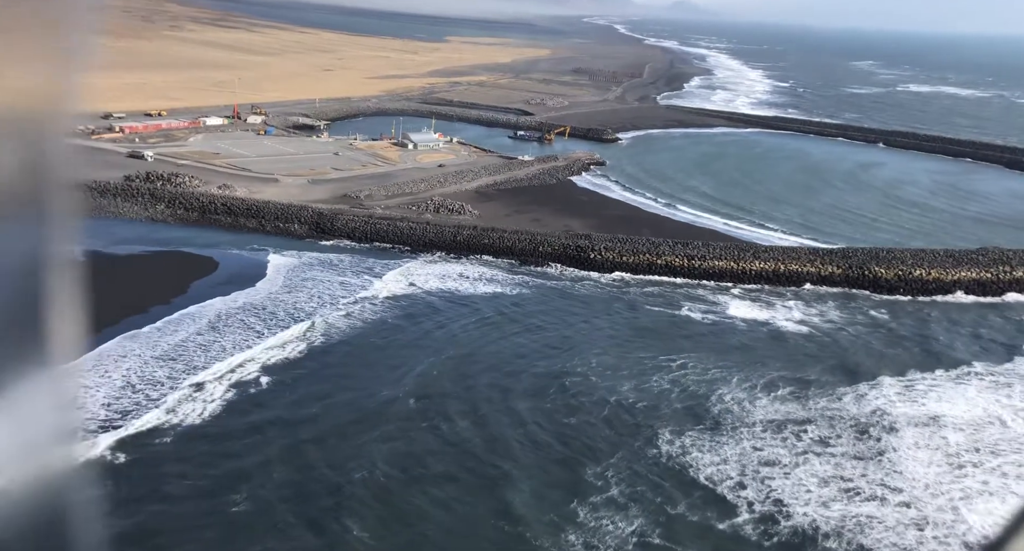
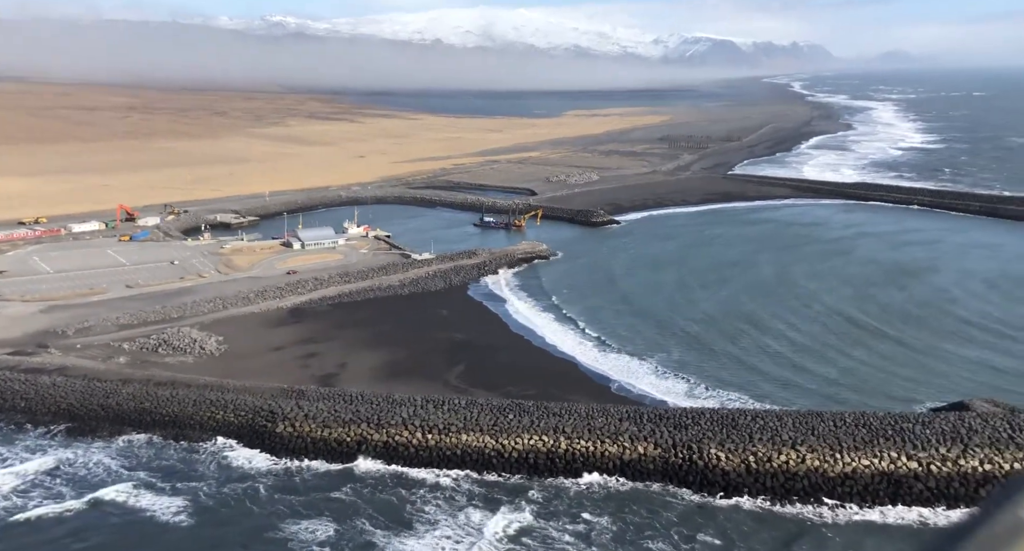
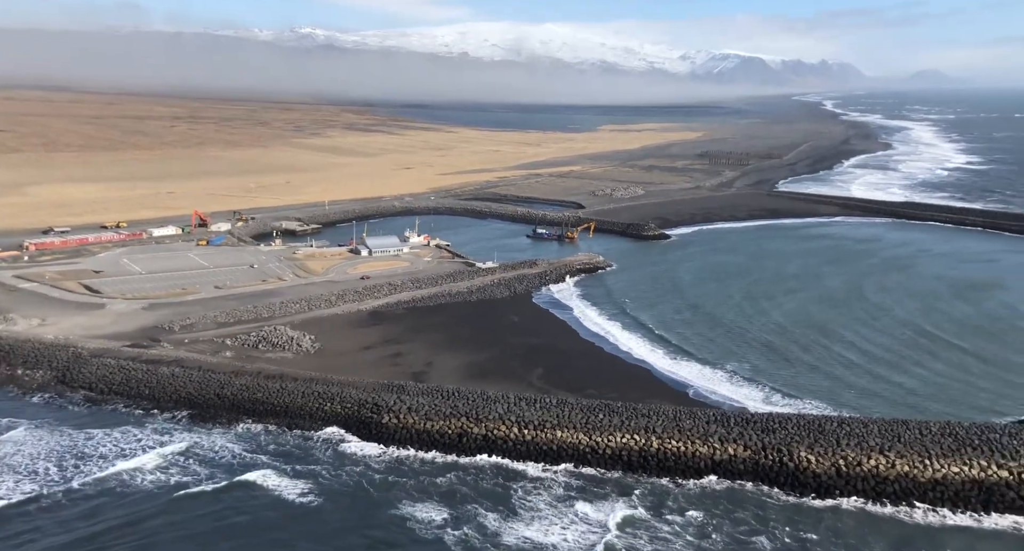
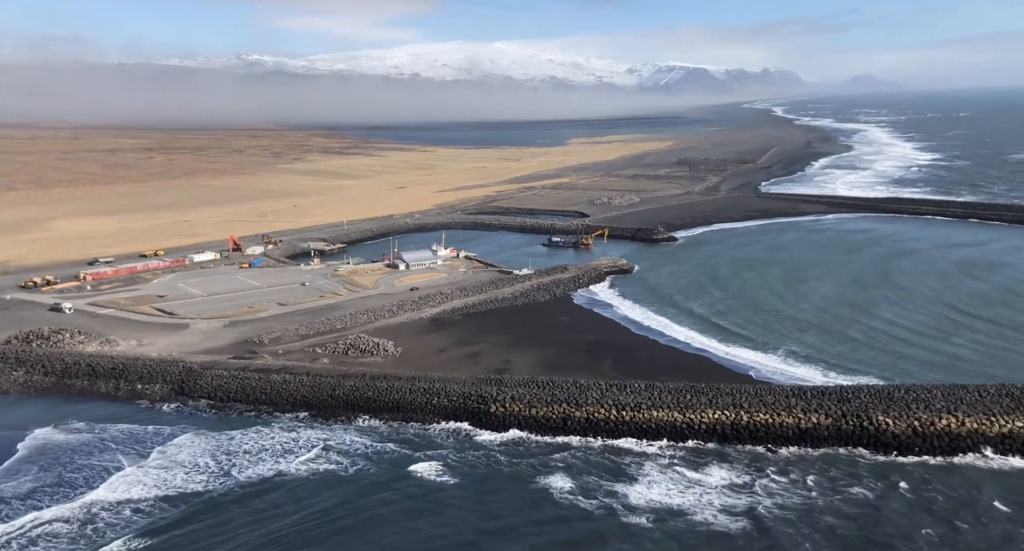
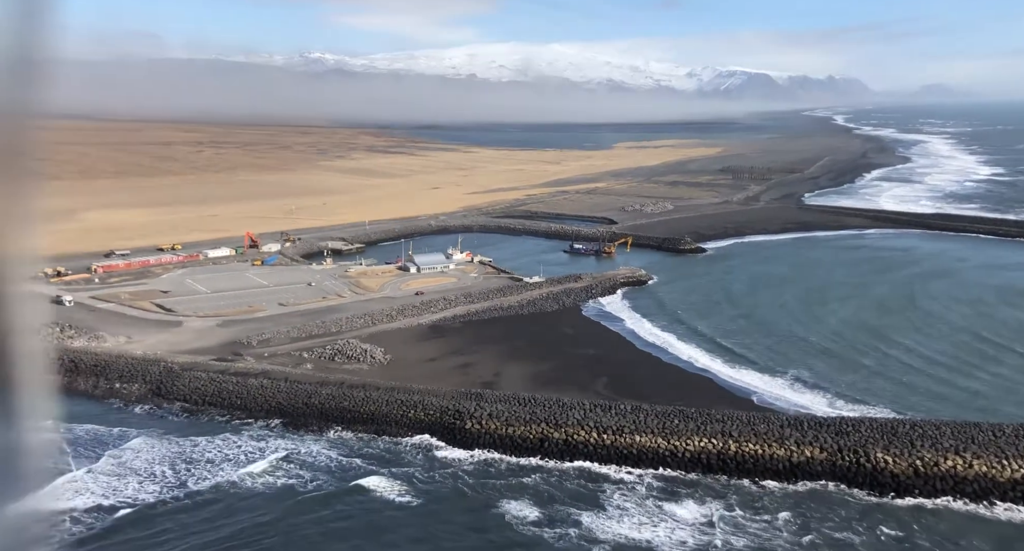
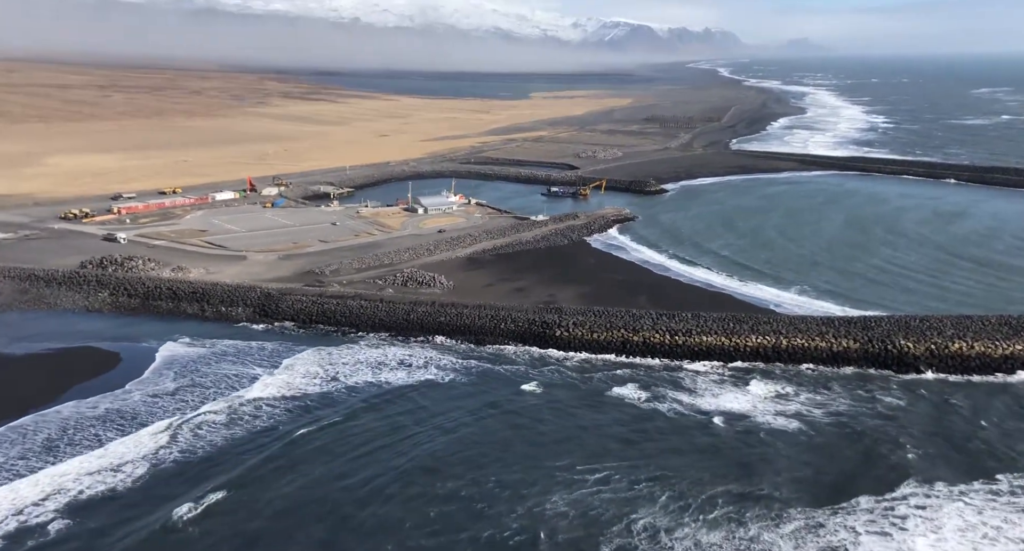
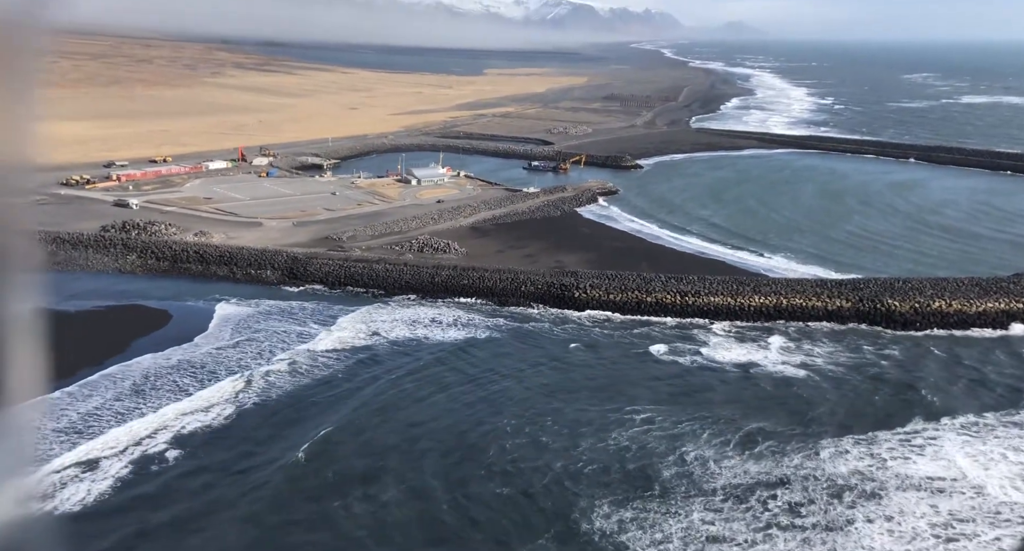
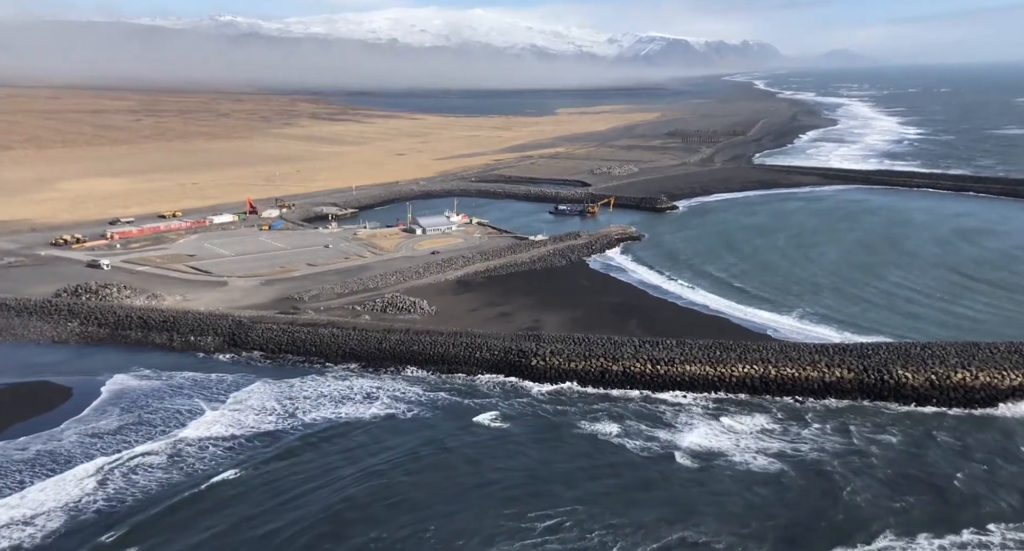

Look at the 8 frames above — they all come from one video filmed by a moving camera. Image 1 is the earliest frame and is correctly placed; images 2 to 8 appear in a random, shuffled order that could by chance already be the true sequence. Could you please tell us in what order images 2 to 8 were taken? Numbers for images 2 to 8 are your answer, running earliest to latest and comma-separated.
7, 6, 8, 4, 5, 3, 2
